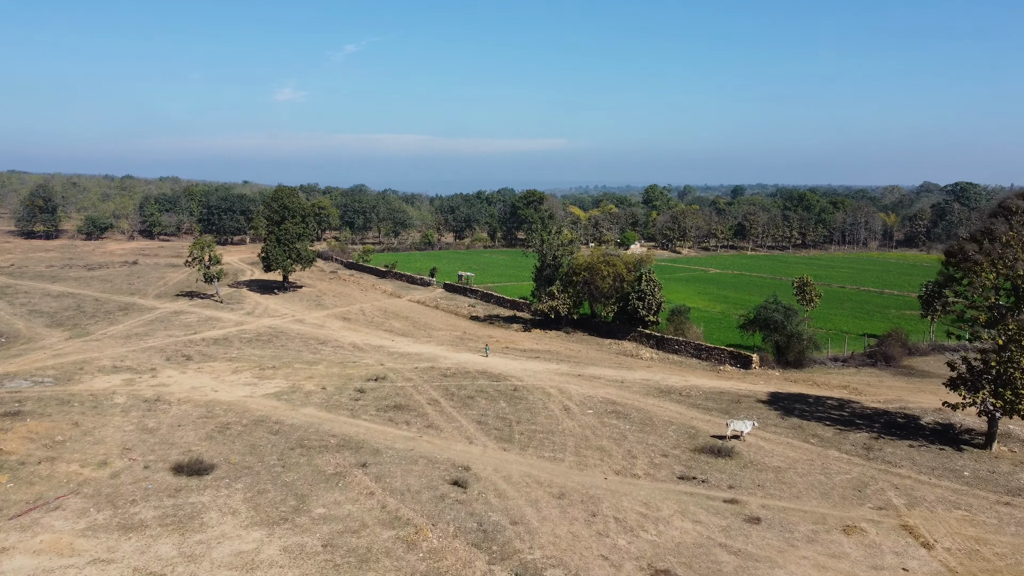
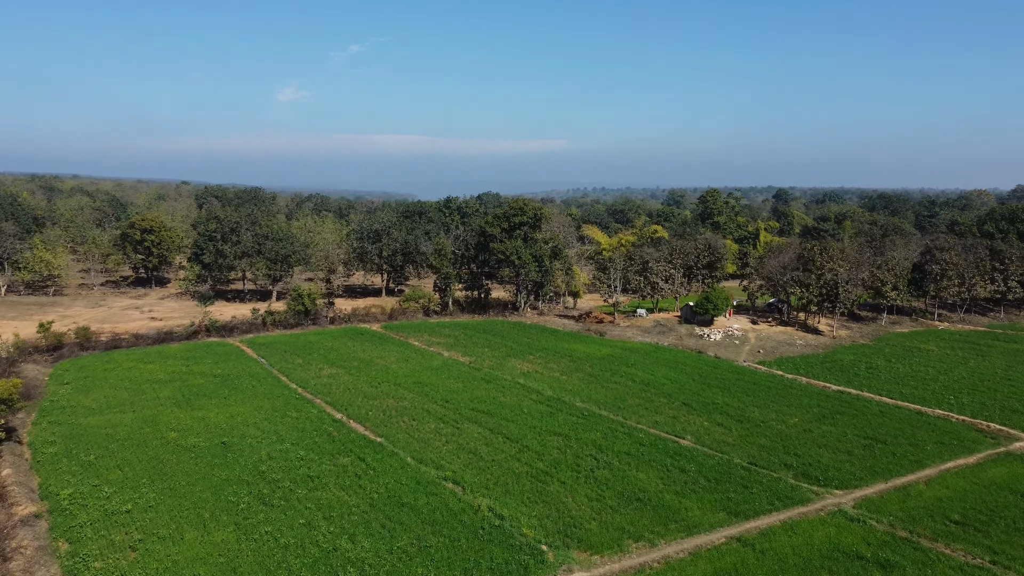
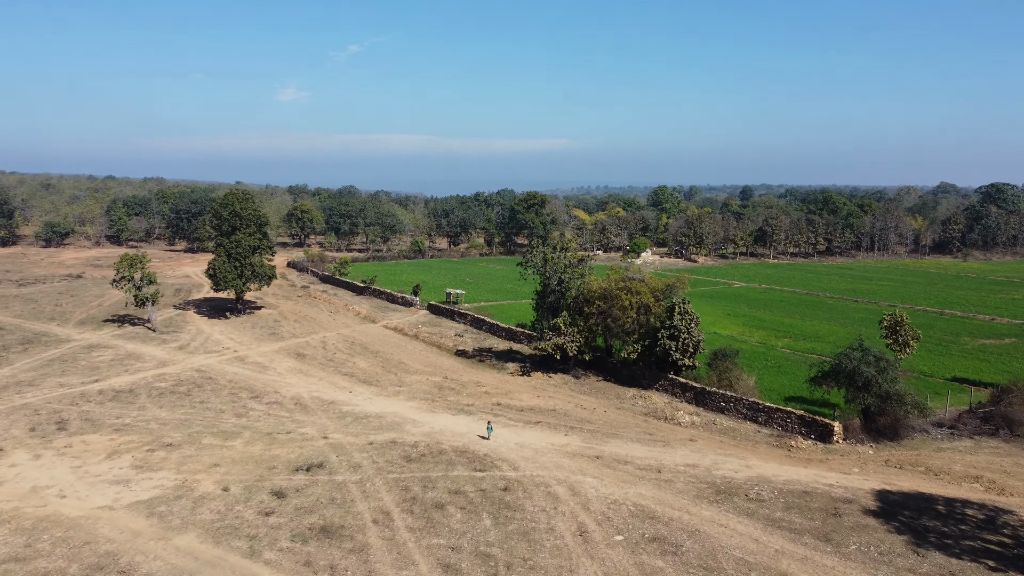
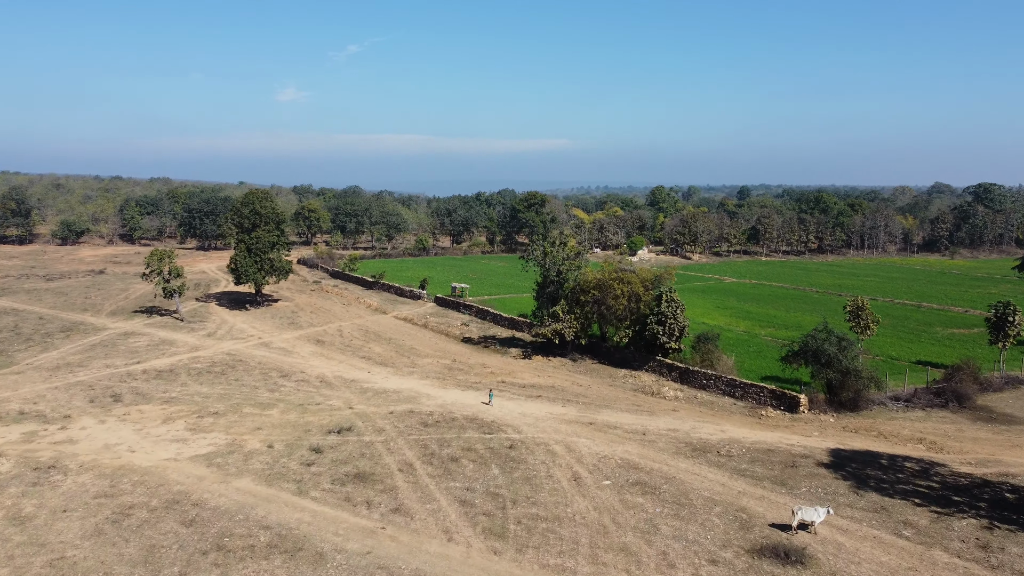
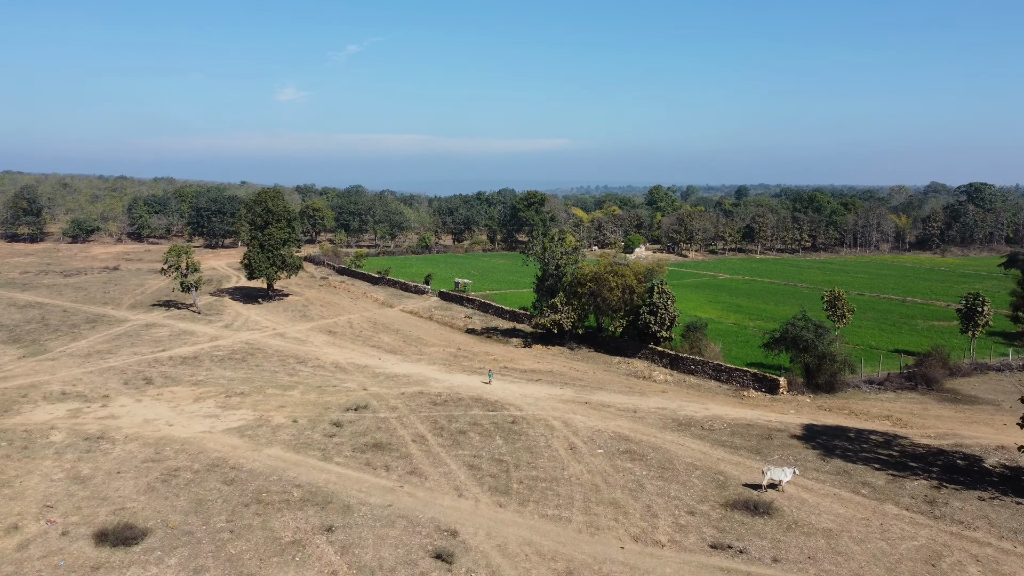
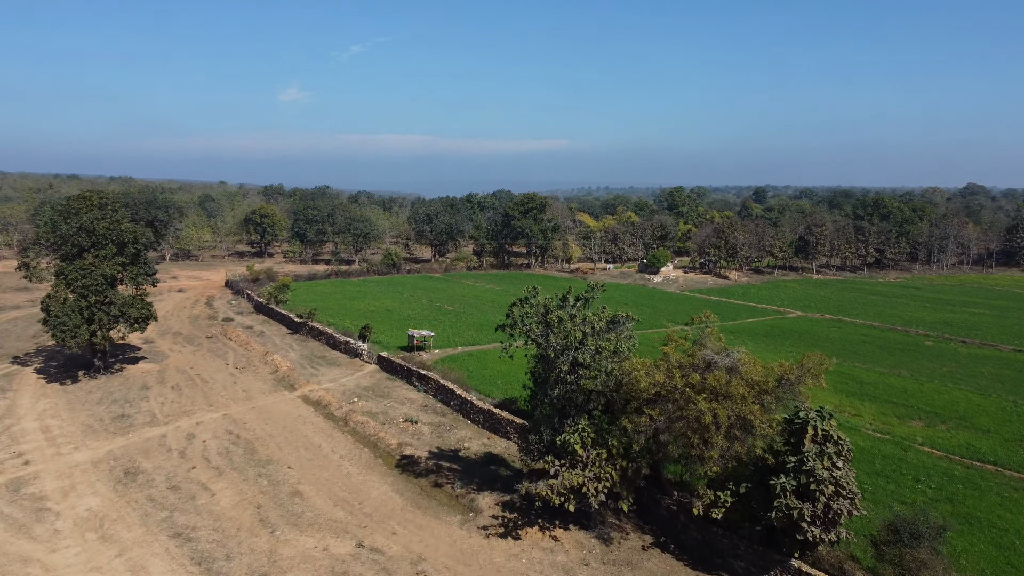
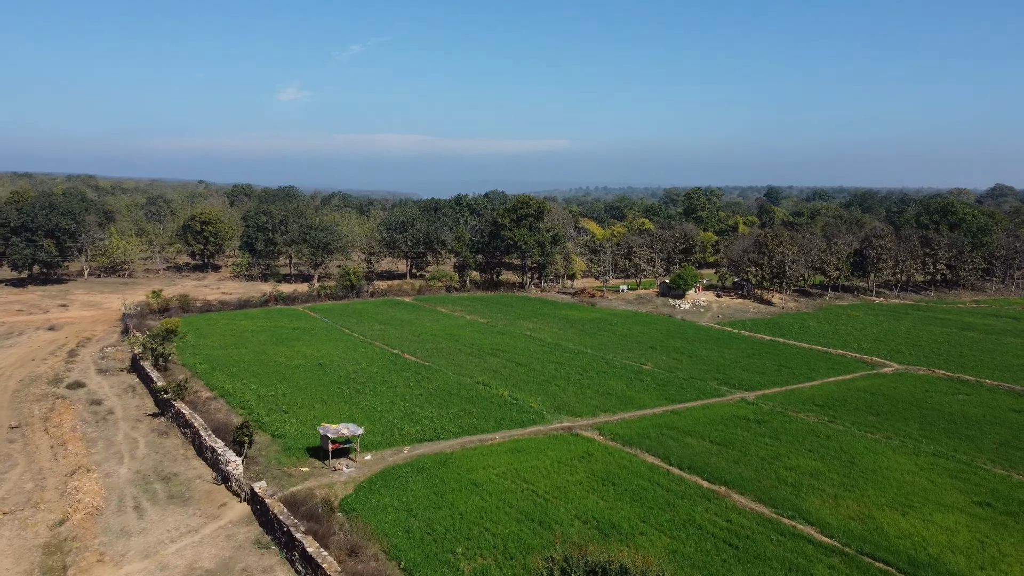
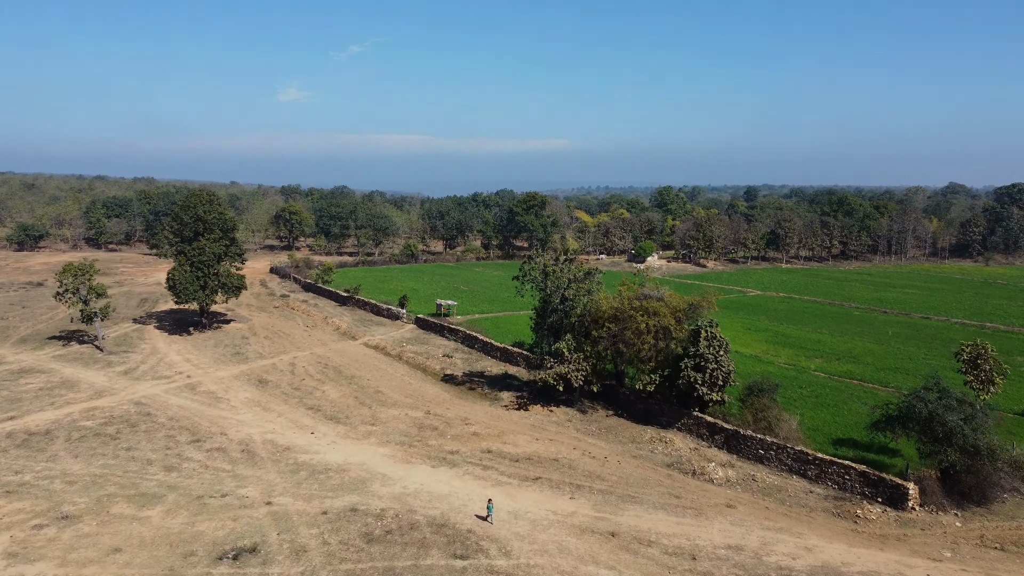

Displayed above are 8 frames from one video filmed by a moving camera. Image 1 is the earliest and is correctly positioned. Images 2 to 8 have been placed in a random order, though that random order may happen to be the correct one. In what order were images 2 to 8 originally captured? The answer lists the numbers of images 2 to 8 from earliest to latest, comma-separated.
5, 4, 3, 8, 6, 7, 2
